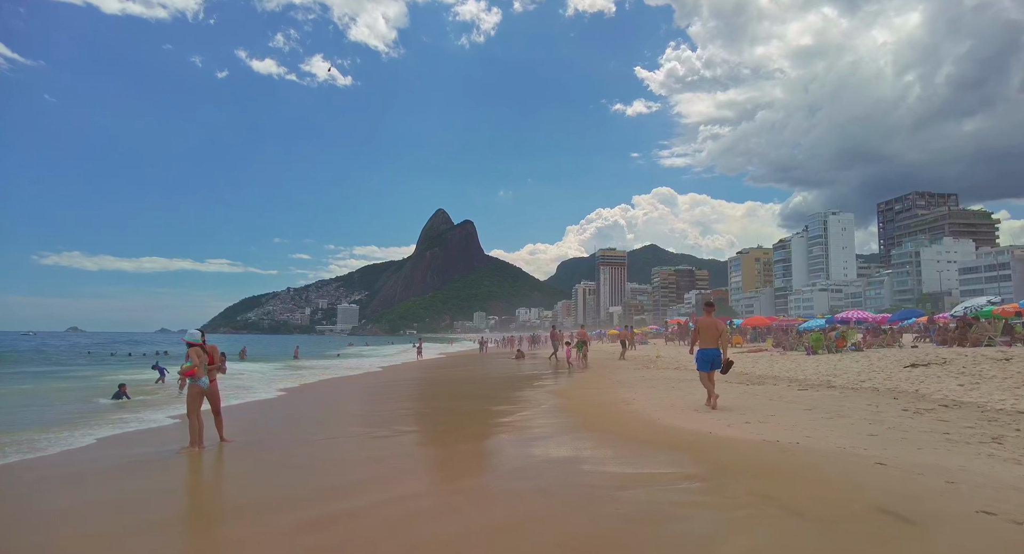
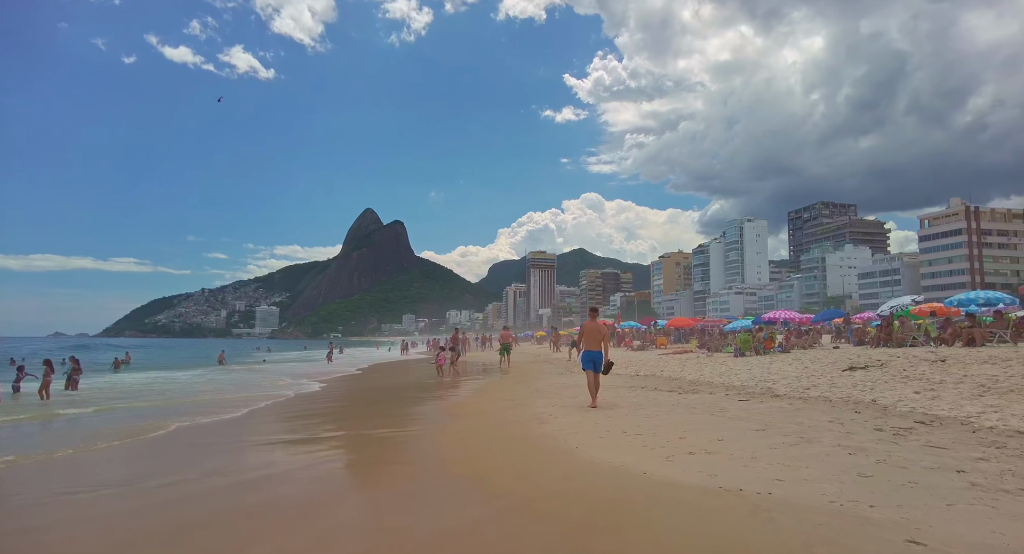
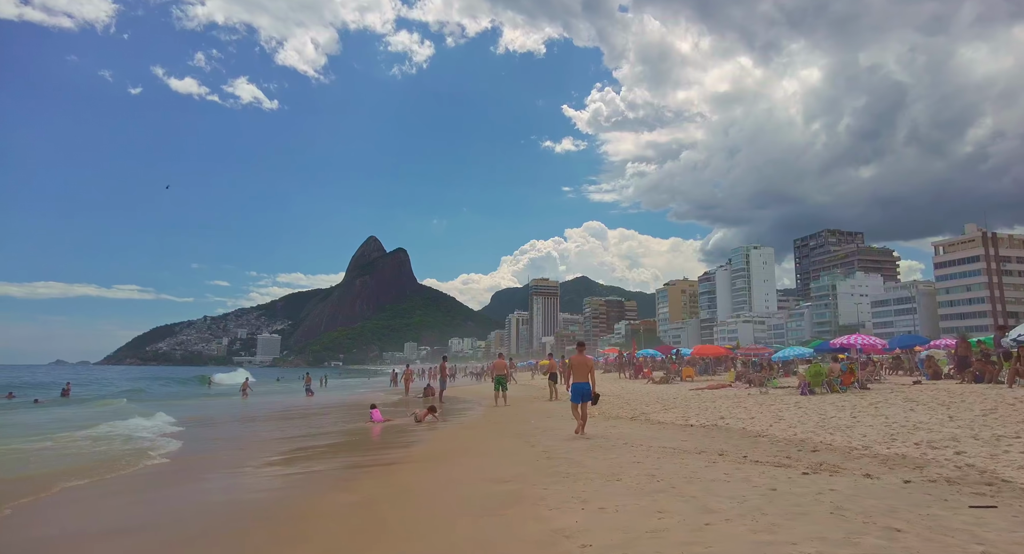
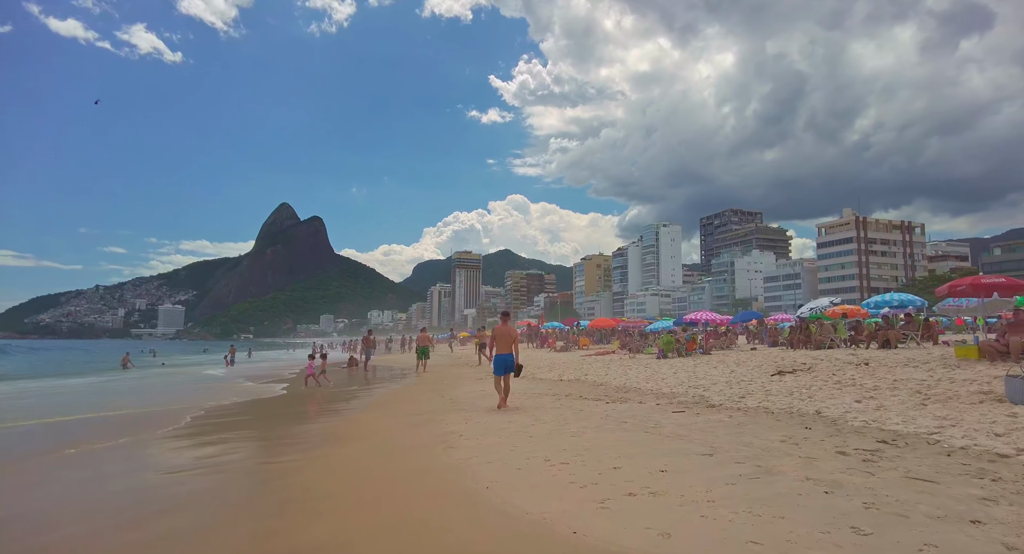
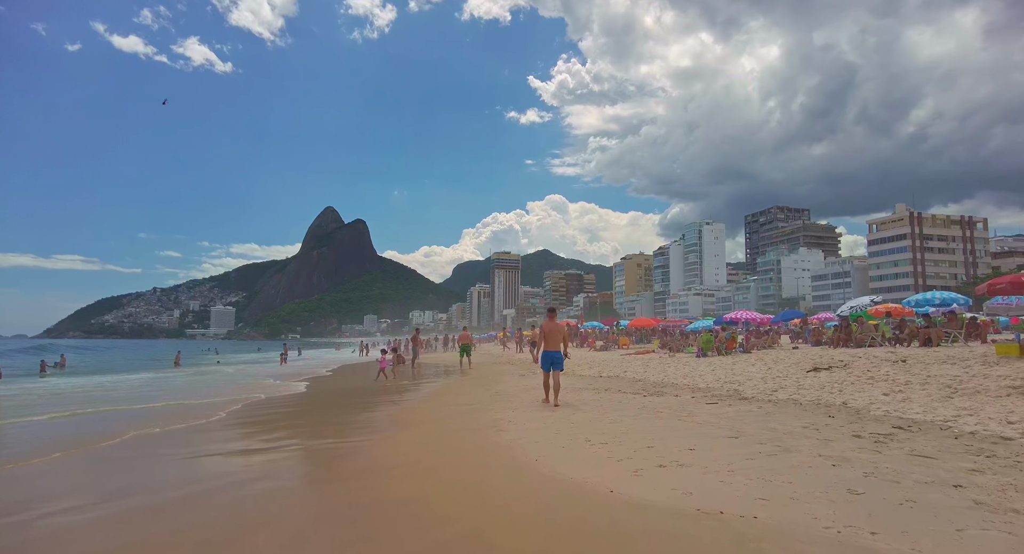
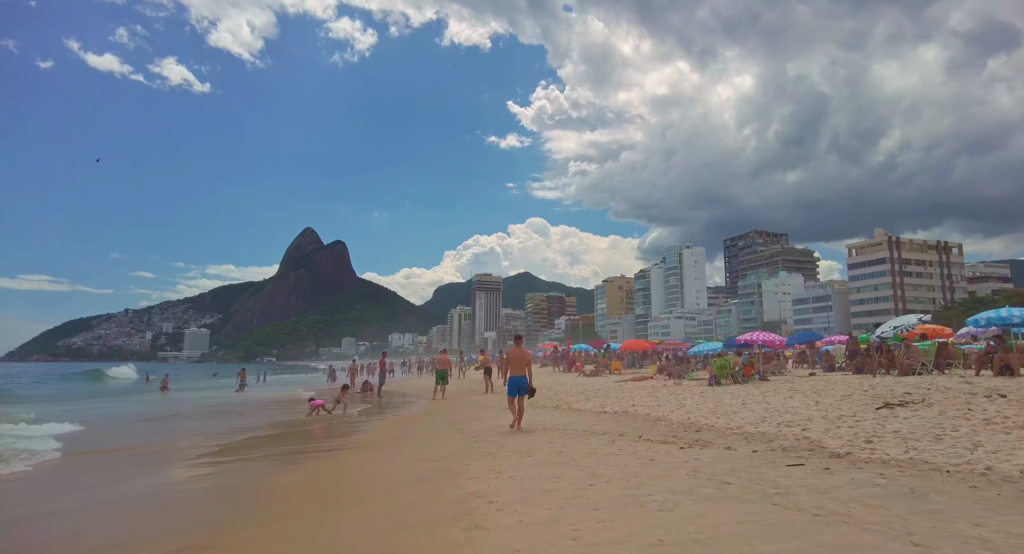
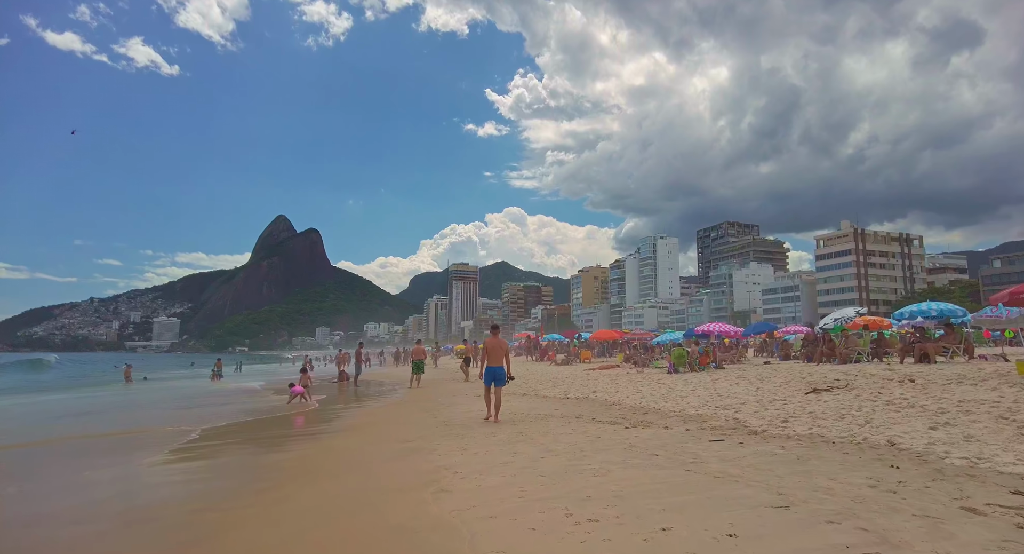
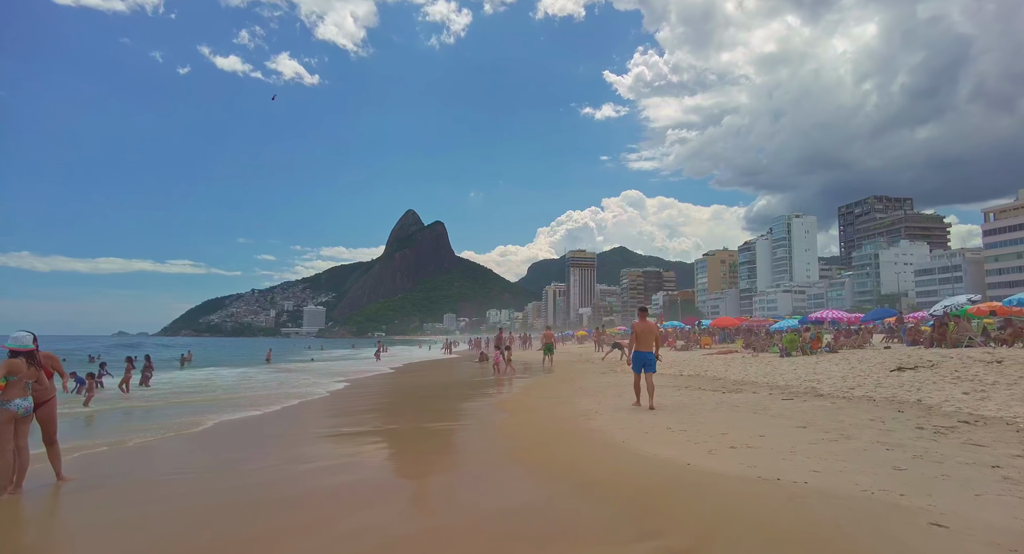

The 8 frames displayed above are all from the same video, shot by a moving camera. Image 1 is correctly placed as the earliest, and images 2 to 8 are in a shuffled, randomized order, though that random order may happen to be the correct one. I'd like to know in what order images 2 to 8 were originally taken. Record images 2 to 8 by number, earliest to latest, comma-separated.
8, 2, 5, 4, 7, 6, 3
